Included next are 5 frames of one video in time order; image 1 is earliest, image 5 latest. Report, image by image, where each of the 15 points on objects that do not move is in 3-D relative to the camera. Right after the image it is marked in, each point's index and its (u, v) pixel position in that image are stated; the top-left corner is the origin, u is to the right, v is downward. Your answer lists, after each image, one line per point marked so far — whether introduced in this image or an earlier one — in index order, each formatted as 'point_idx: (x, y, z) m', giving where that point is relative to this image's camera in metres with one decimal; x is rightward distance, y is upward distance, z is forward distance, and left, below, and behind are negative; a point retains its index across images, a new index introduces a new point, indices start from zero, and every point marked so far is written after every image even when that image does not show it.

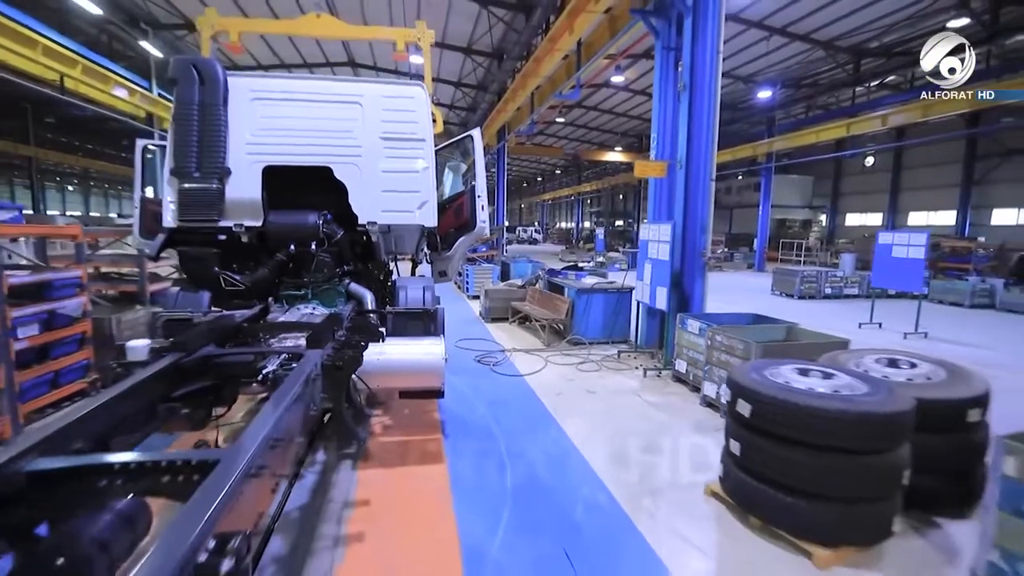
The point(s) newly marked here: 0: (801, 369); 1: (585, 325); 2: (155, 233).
0: (+1.4, -0.4, +2.3) m
1: (+0.9, -0.4, +5.2) m
2: (-2.8, +0.4, +3.6) m
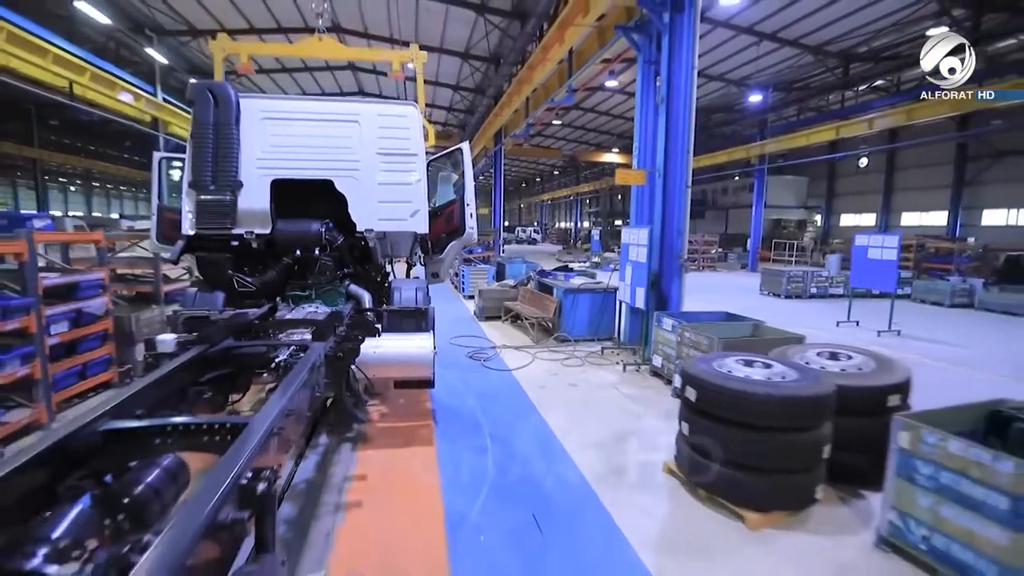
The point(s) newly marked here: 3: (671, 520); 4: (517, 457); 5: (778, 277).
0: (+1.3, -0.4, +2.6) m
1: (+0.7, -0.4, +5.5) m
2: (-2.9, +0.4, +3.9) m
3: (+0.8, -1.2, +2.3) m
4: (0.0, -1.1, +2.8) m
5: (+5.8, +0.2, +9.8) m
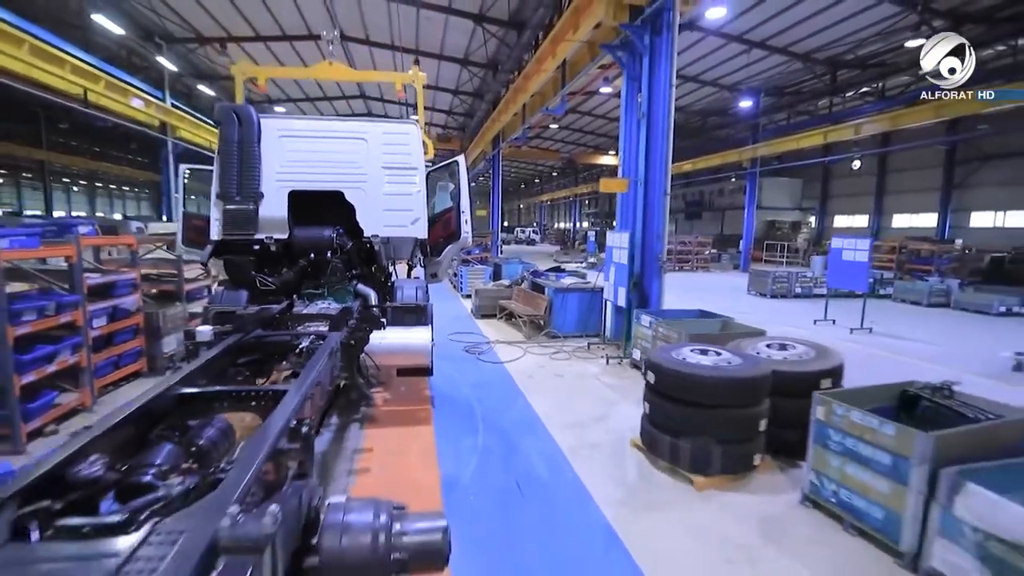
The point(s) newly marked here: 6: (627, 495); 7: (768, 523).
0: (+1.2, -0.4, +3.0) m
1: (+0.7, -0.4, +5.9) m
2: (-3.0, +0.4, +4.3) m
3: (+0.7, -1.2, +2.7) m
4: (-0.1, -1.1, +3.2) m
5: (+5.7, +0.2, +10.2) m
6: (+0.7, -1.2, +2.4) m
7: (+1.3, -1.2, +2.3) m
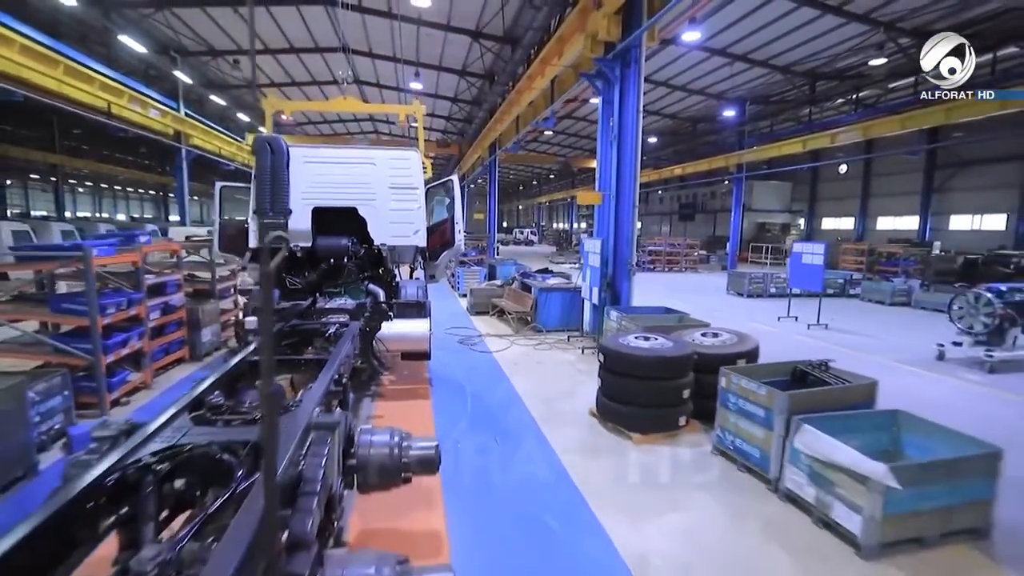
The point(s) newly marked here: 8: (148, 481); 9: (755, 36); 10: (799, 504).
0: (+1.1, -0.4, +3.7) m
1: (+0.5, -0.4, +6.7) m
2: (-3.1, +0.4, +5.0) m
3: (+0.6, -1.2, +3.4) m
4: (-0.2, -1.1, +4.0) m
5: (+5.6, +0.2, +10.9) m
6: (+0.5, -1.2, +3.2) m
7: (+1.2, -1.2, +3.1) m
8: (-1.1, -0.6, +1.4) m
9: (+6.0, +6.2, +11.1) m
10: (+1.6, -1.2, +2.6) m
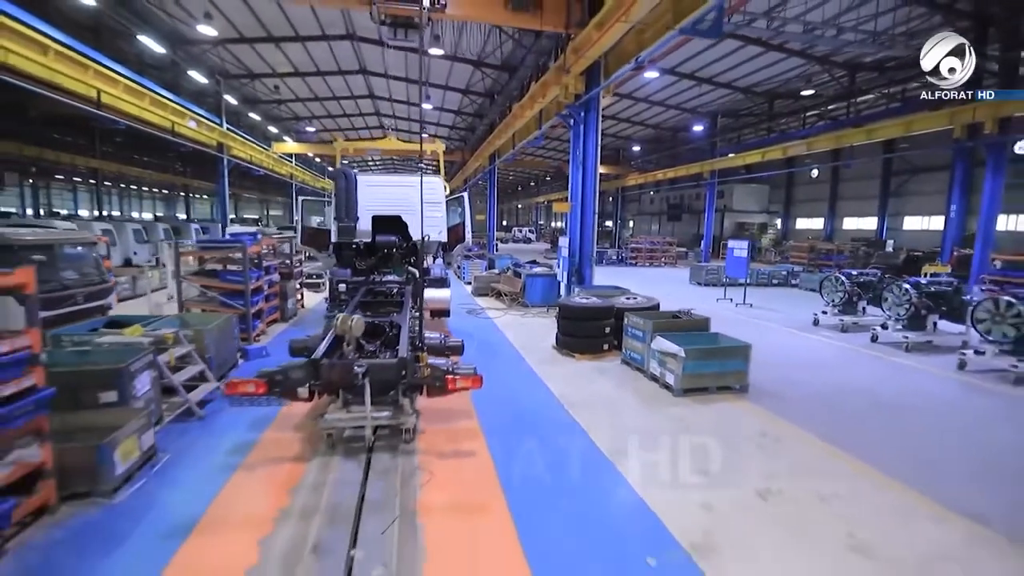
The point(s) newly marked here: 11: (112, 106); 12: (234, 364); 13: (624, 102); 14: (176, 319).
0: (+1.0, -0.1, +5.9) m
1: (+0.4, -0.1, +8.8) m
2: (-3.2, +0.7, +7.2) m
3: (+0.4, -0.9, +5.6) m
4: (-0.3, -0.8, +6.2) m
5: (+5.5, +0.5, +13.1) m
6: (+0.4, -0.9, +5.4) m
7: (+1.0, -0.9, +5.2) m
8: (-1.2, -0.3, +3.6) m
9: (+5.9, +6.5, +13.2) m
10: (+1.5, -1.0, +4.7) m
11: (-8.9, +4.0, +10.0) m
12: (-3.0, -0.8, +4.8) m
13: (+4.1, +6.8, +16.5) m
14: (-3.5, -0.3, +4.6) m
